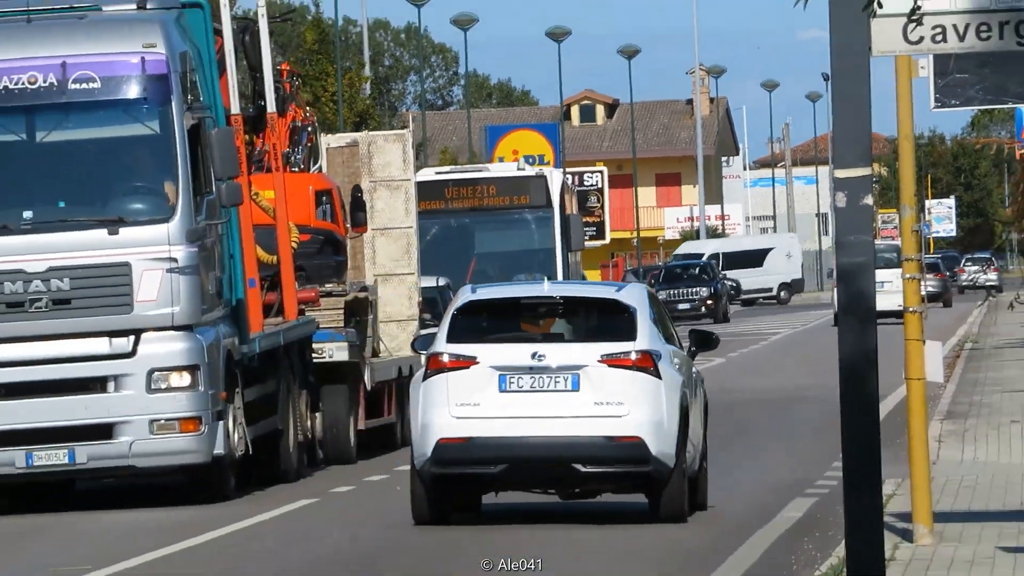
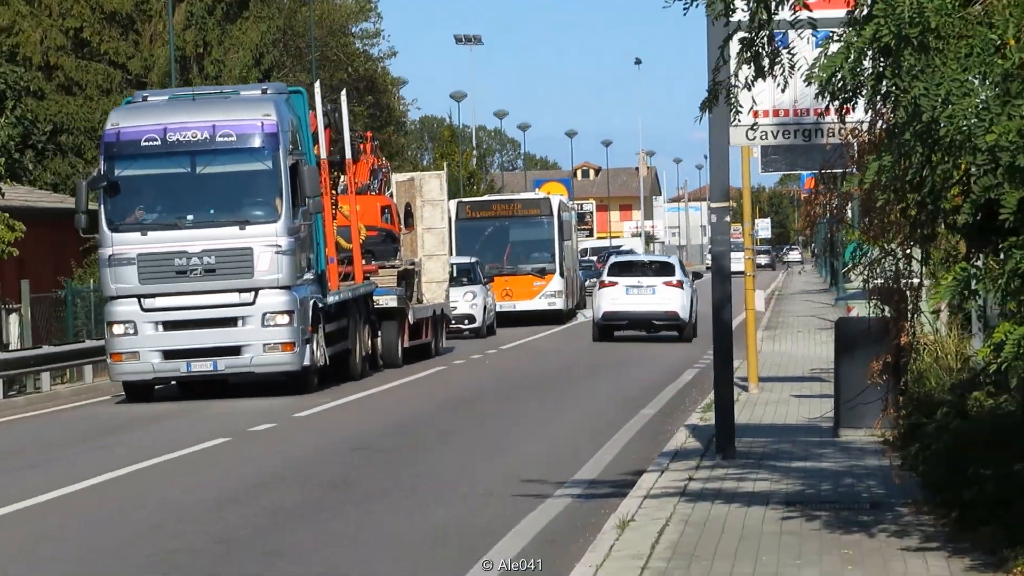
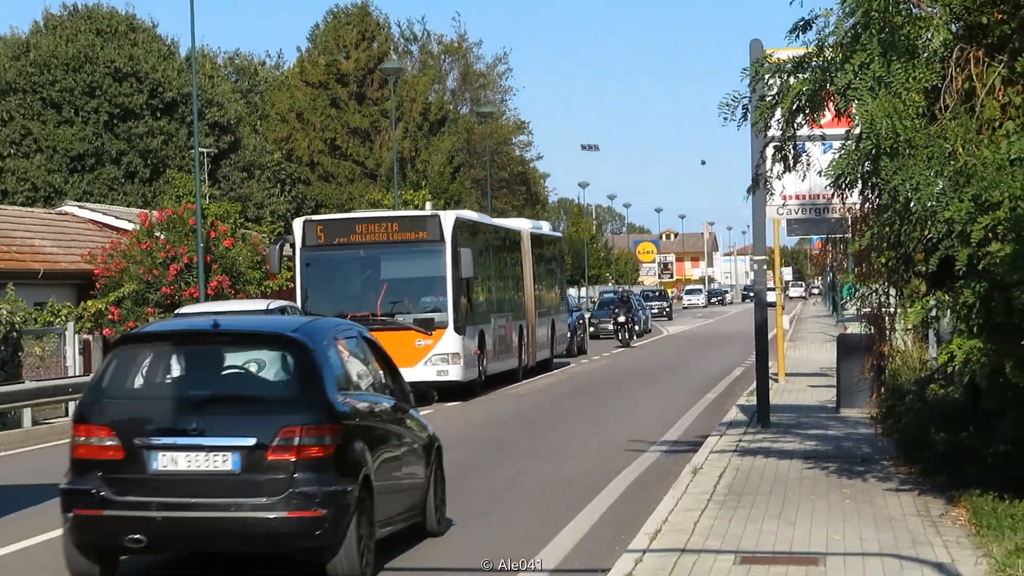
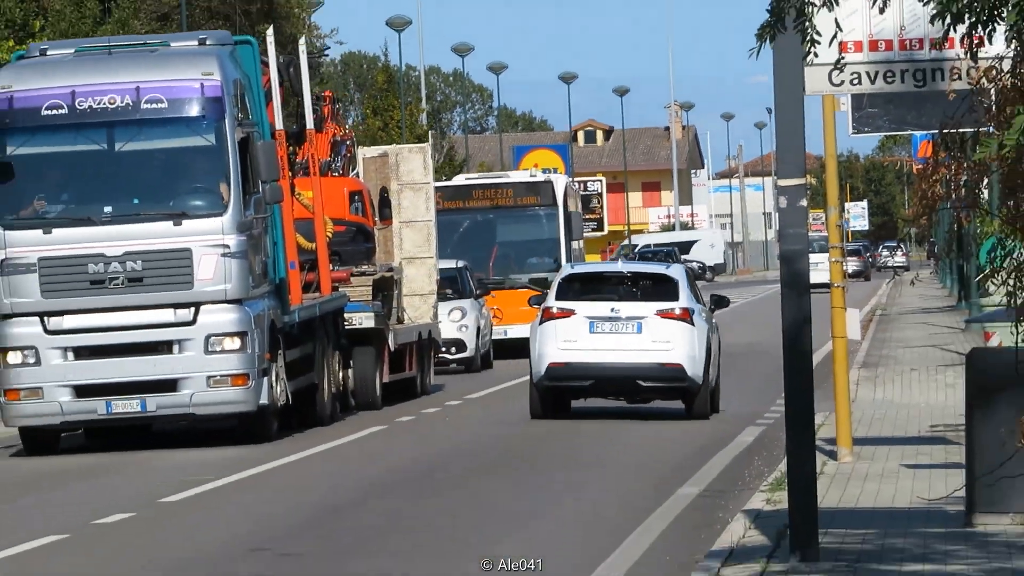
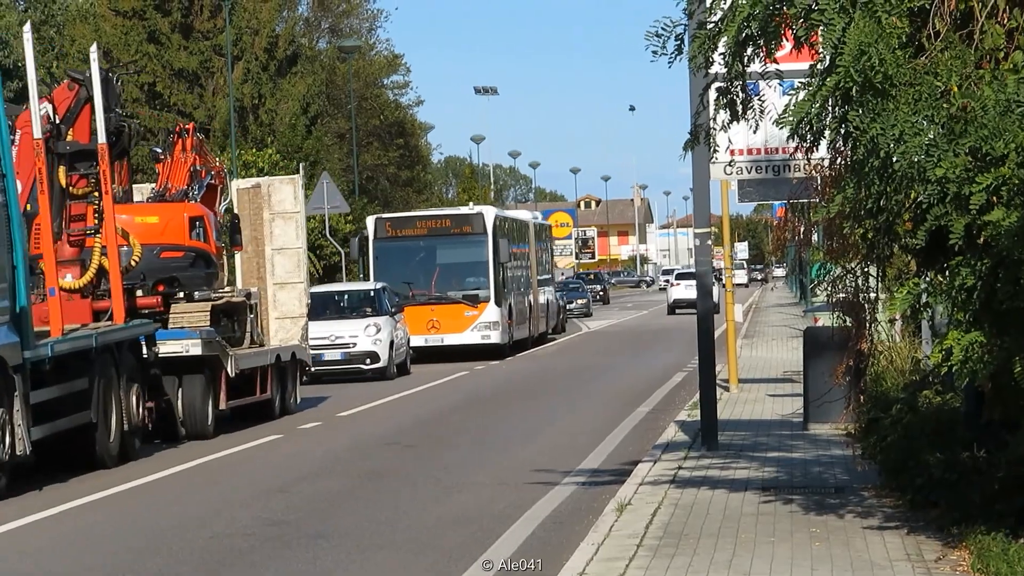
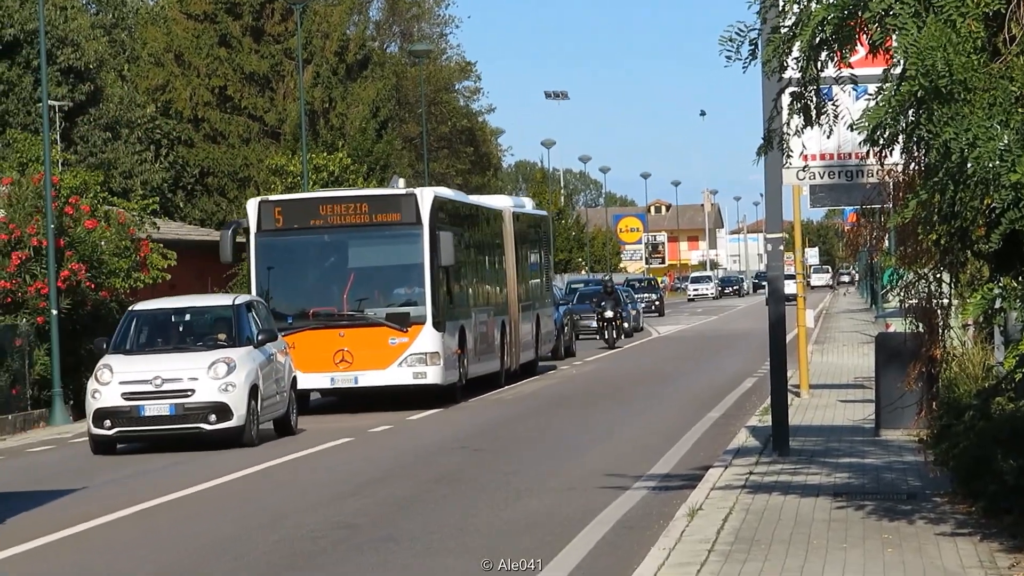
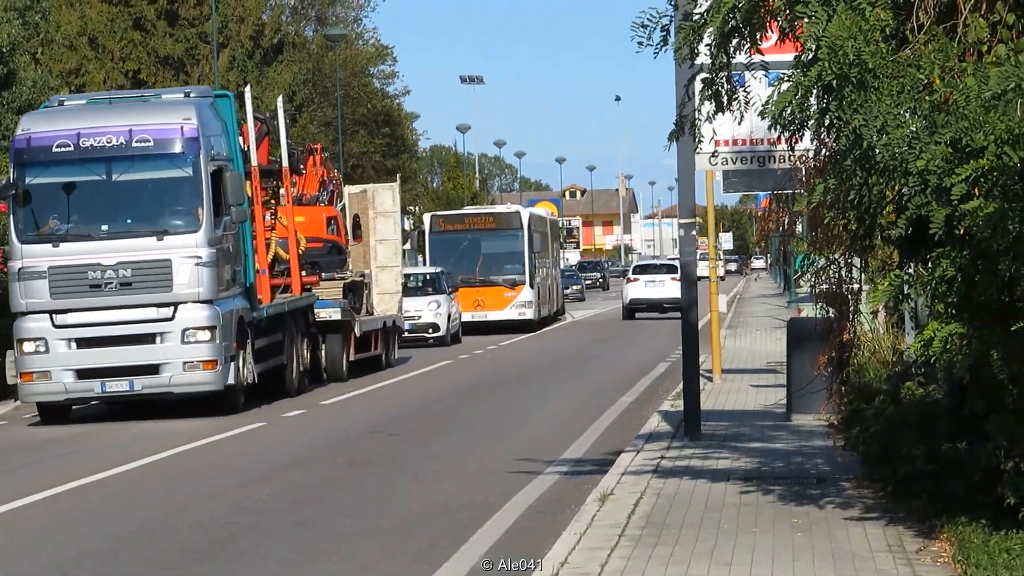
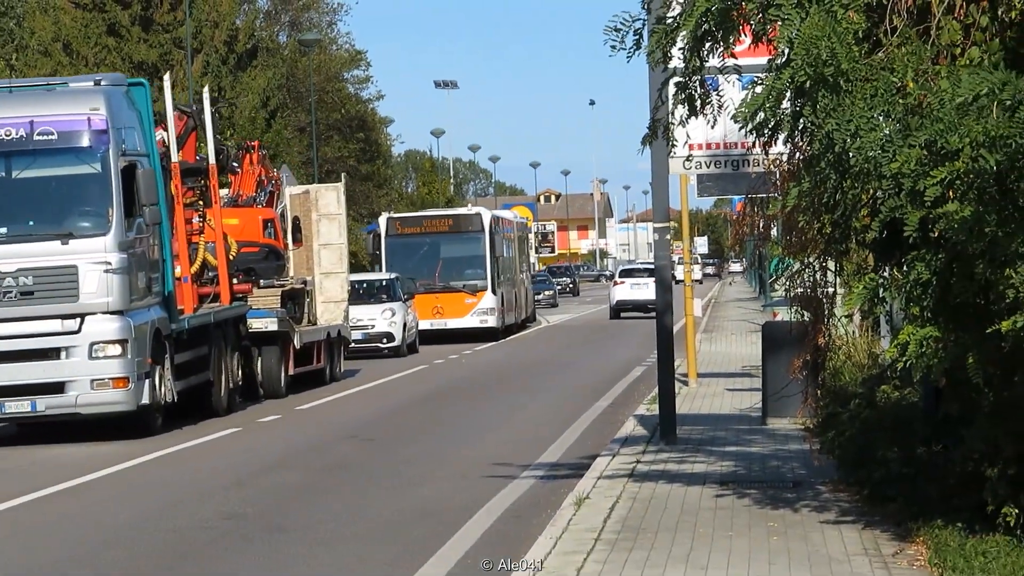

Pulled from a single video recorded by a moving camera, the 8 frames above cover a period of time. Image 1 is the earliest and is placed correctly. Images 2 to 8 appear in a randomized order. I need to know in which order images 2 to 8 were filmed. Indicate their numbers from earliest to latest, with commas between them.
4, 2, 7, 8, 5, 6, 3
